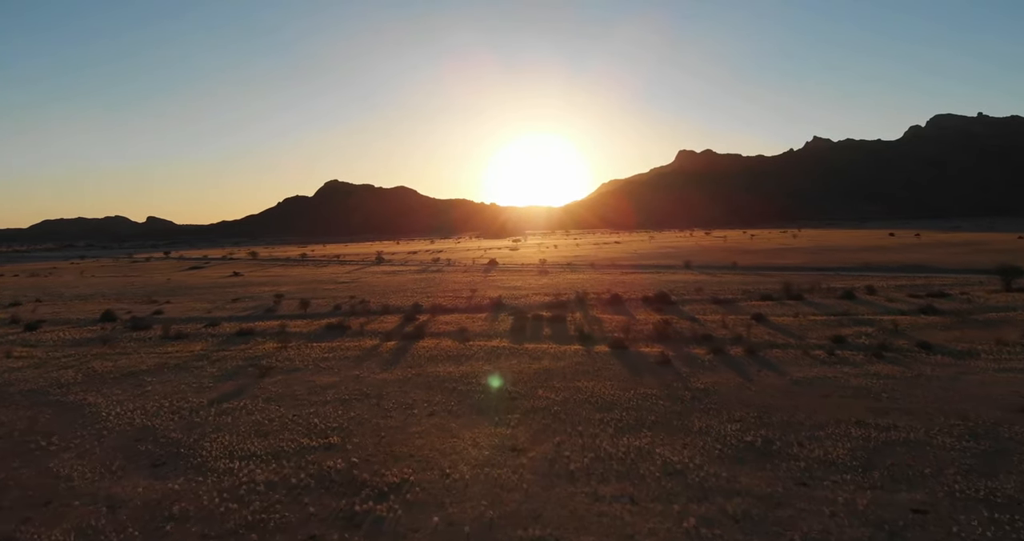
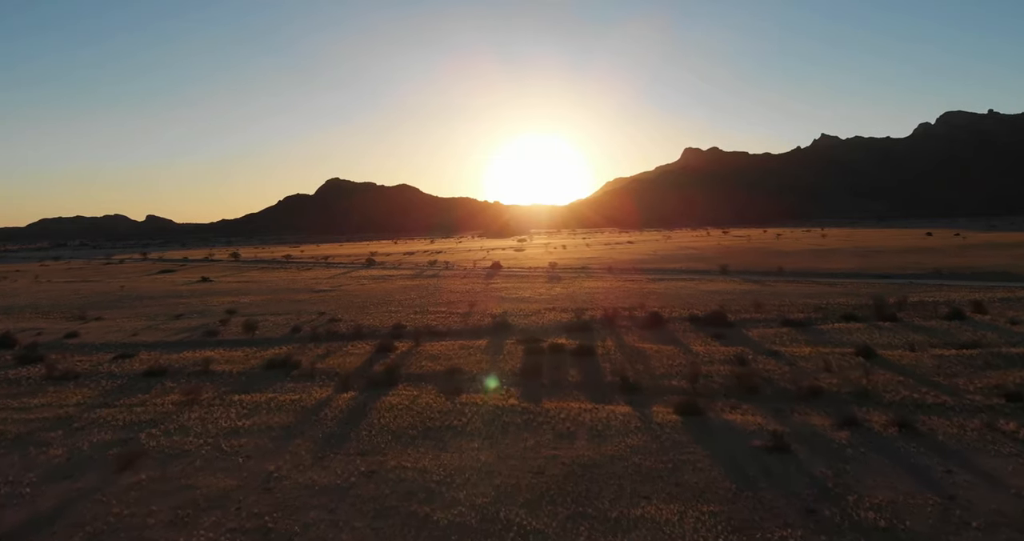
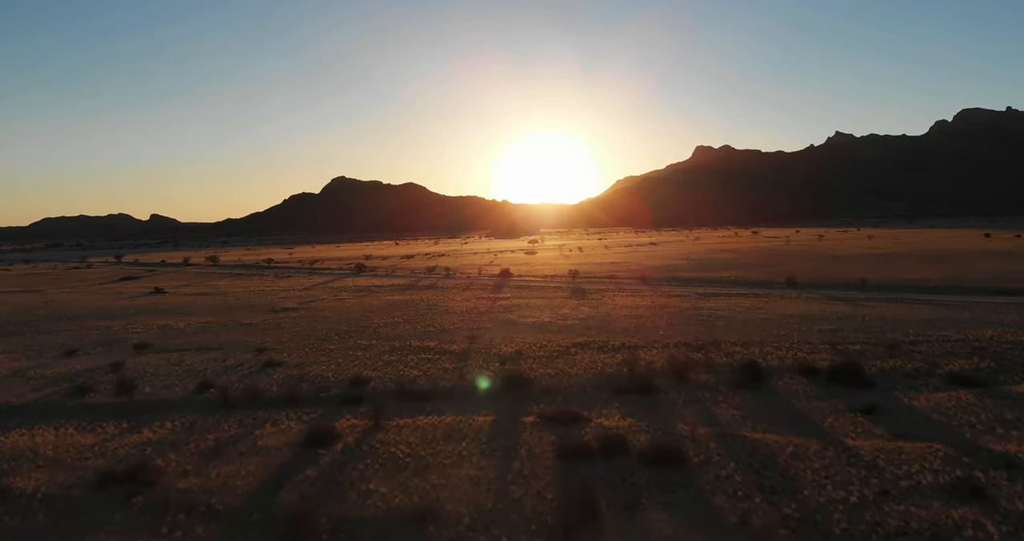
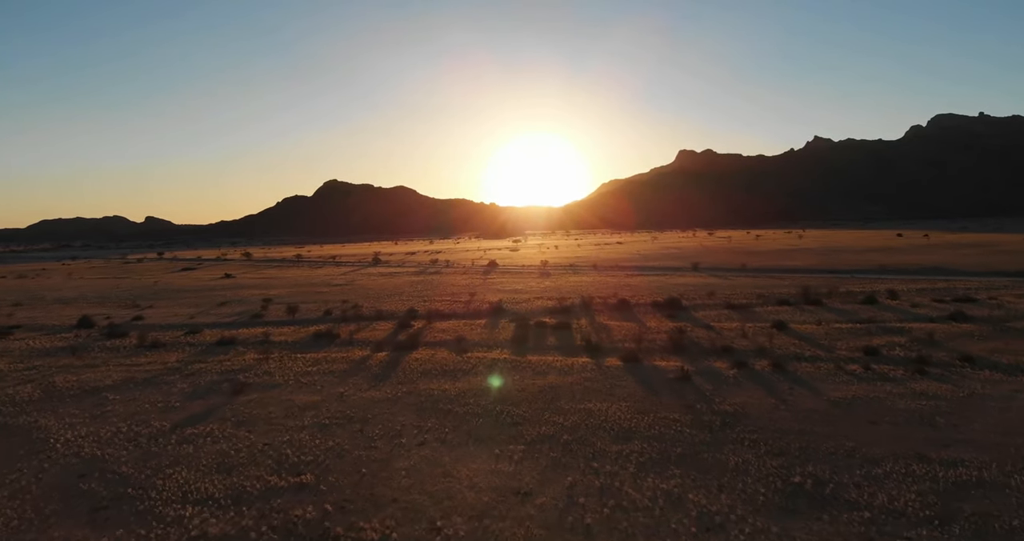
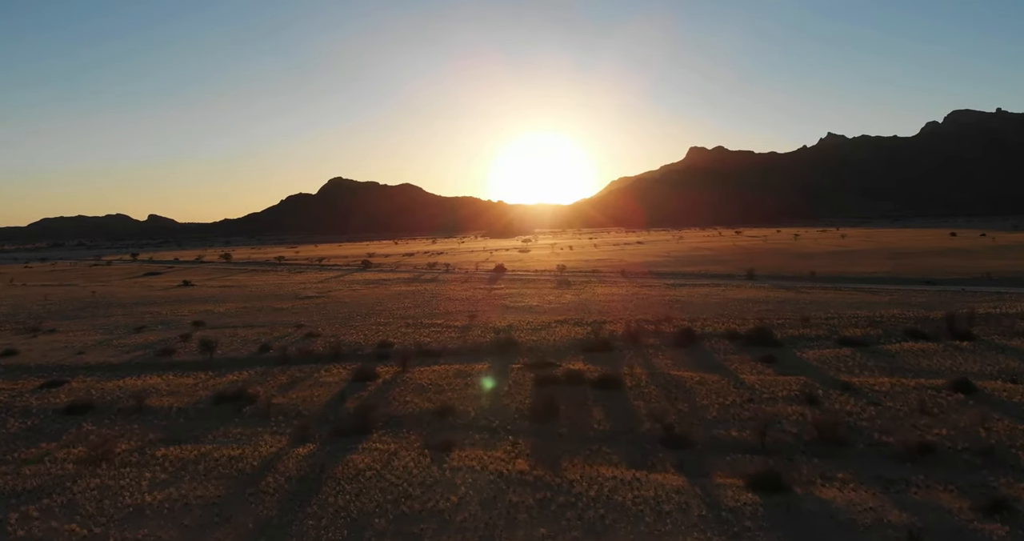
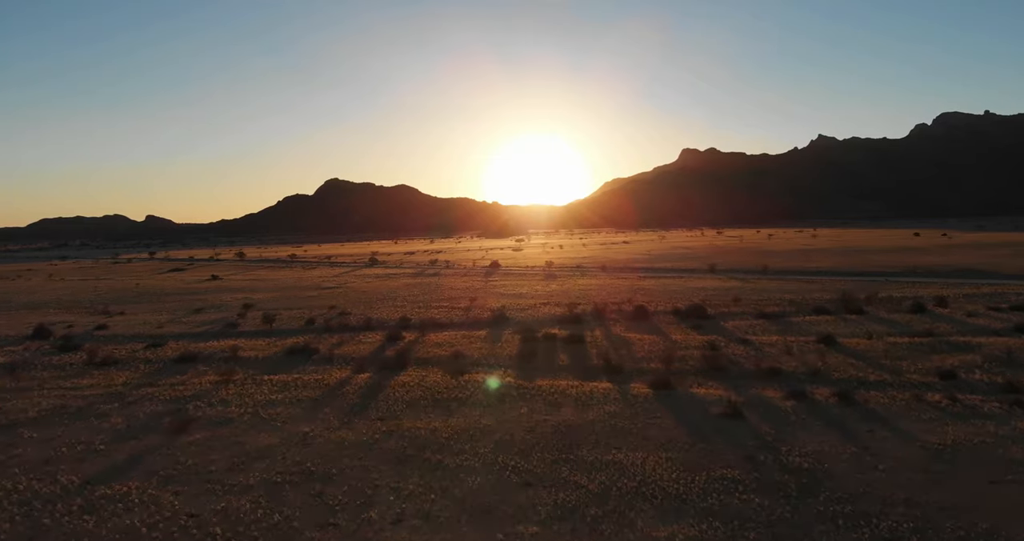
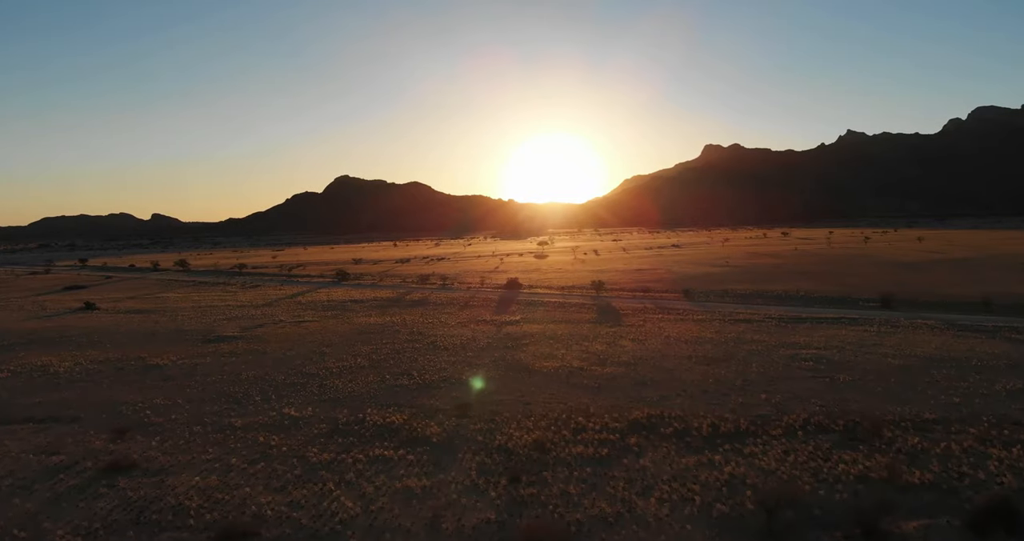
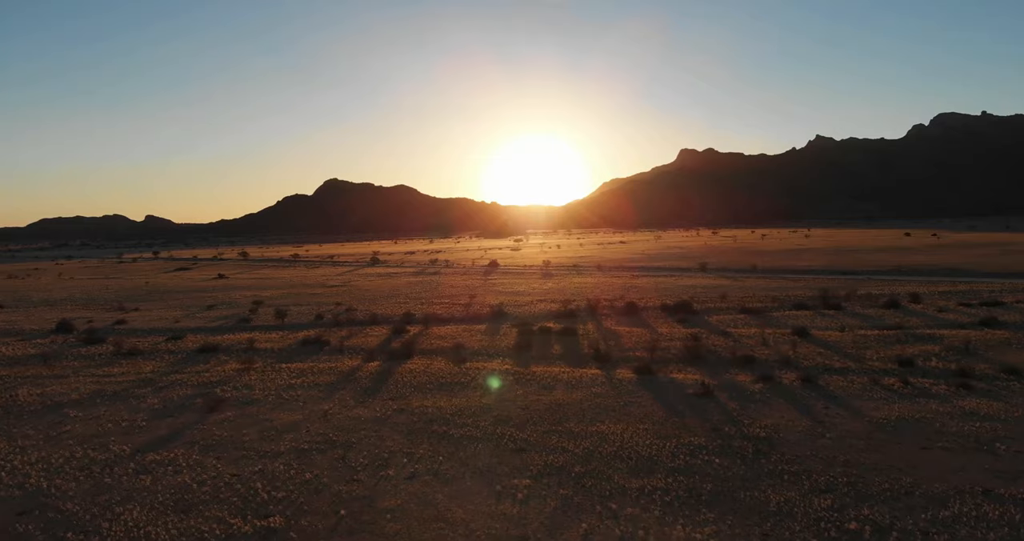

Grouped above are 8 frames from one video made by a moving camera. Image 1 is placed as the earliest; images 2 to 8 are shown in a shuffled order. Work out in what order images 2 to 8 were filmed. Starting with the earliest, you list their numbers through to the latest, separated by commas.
4, 8, 6, 2, 5, 3, 7
